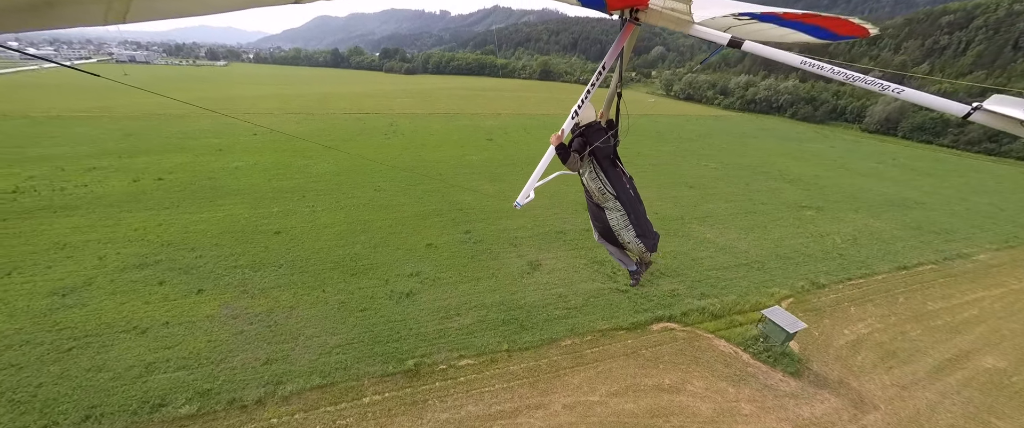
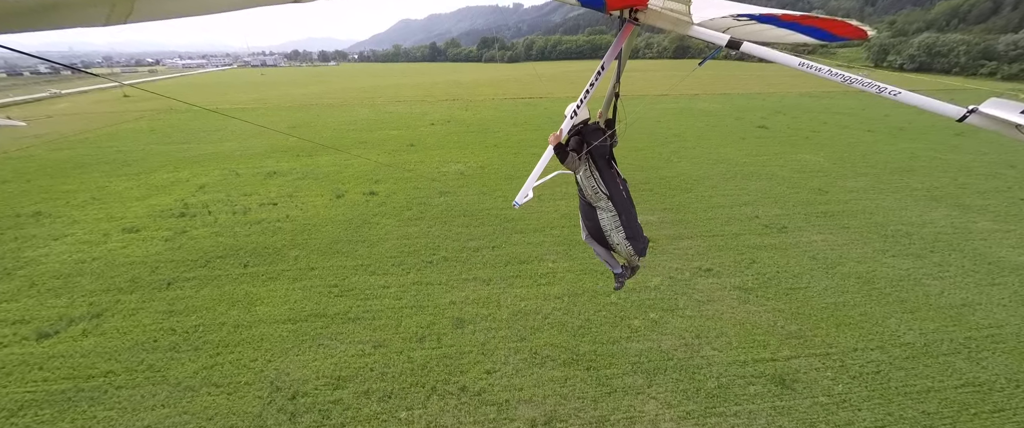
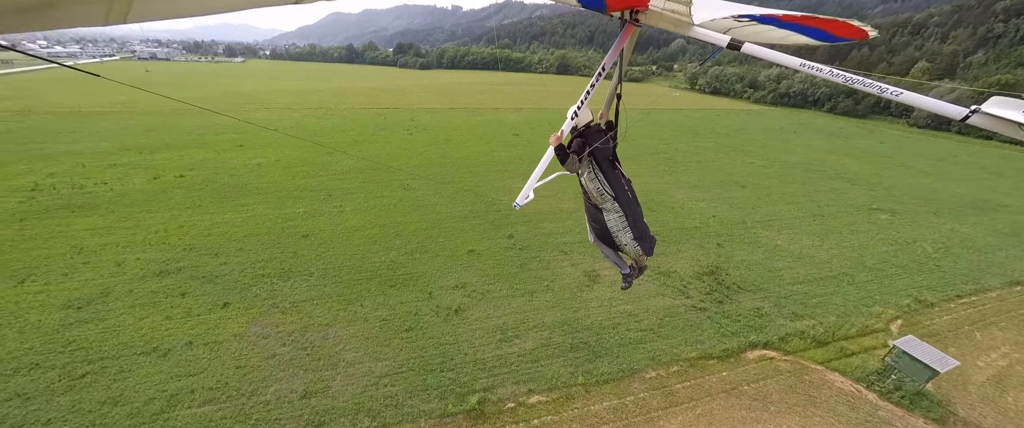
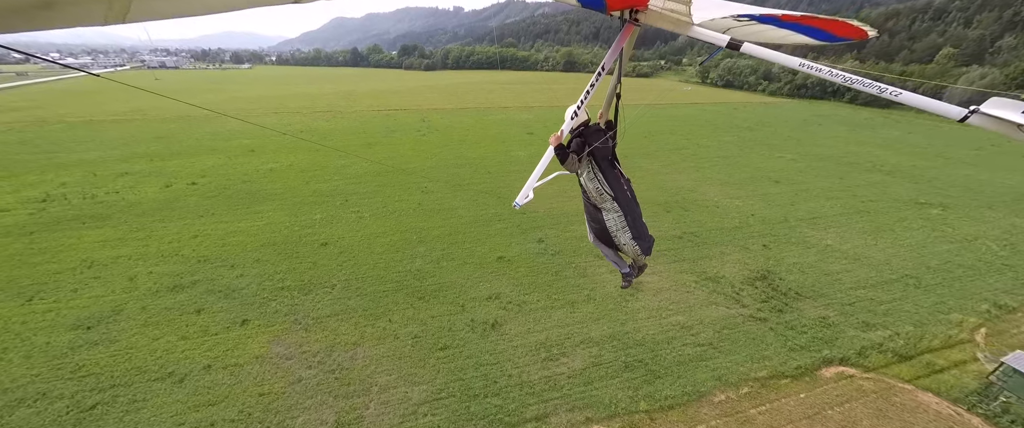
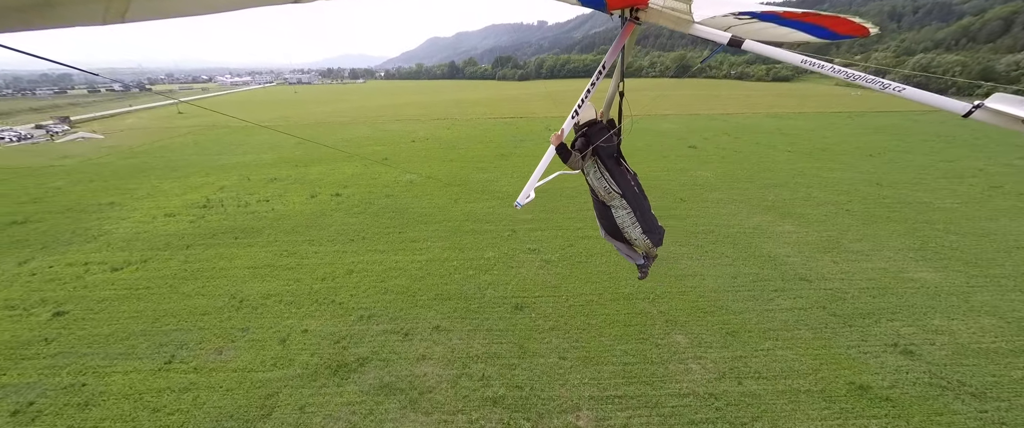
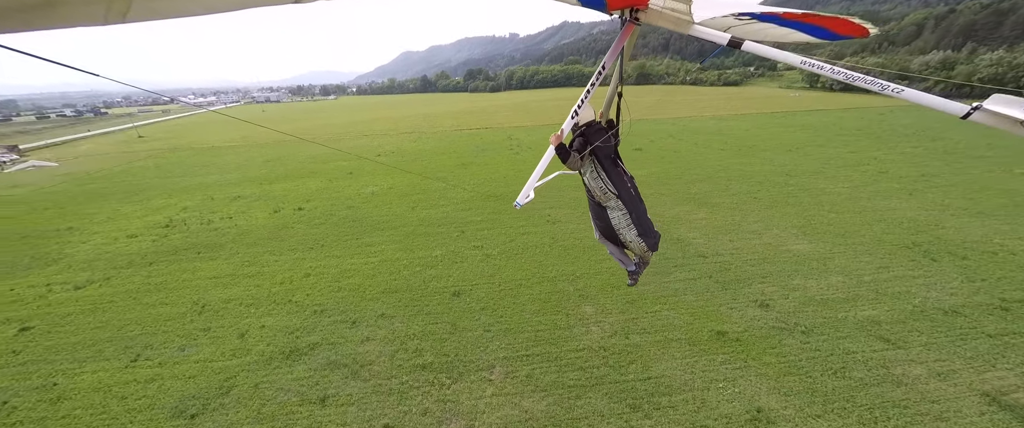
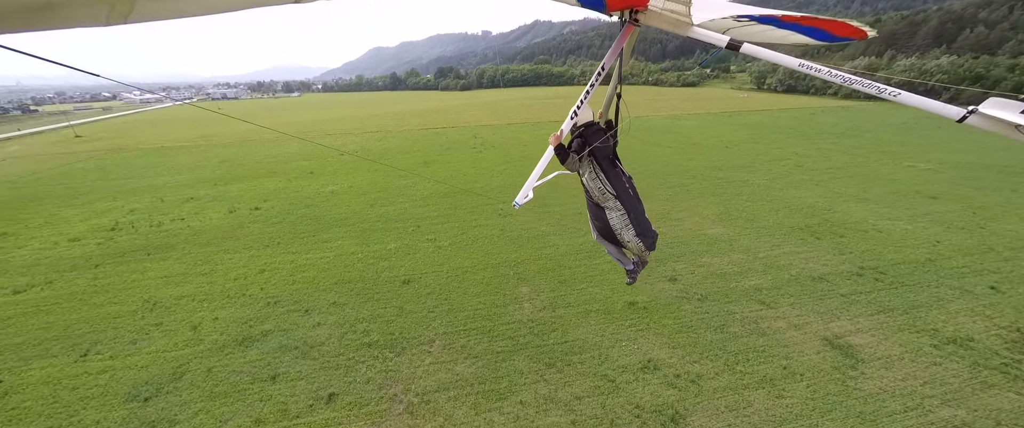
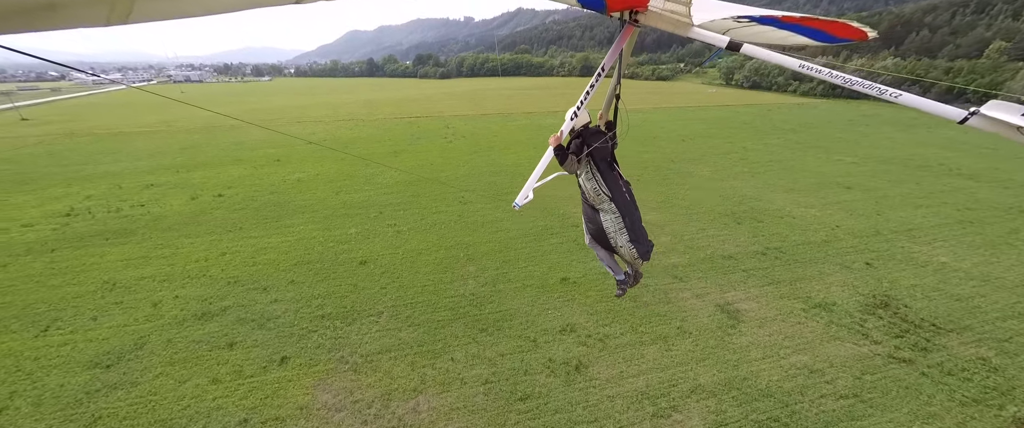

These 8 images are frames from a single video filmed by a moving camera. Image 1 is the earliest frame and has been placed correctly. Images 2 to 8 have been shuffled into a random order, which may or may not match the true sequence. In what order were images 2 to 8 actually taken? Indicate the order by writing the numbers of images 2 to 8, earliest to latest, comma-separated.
3, 4, 8, 7, 6, 5, 2
